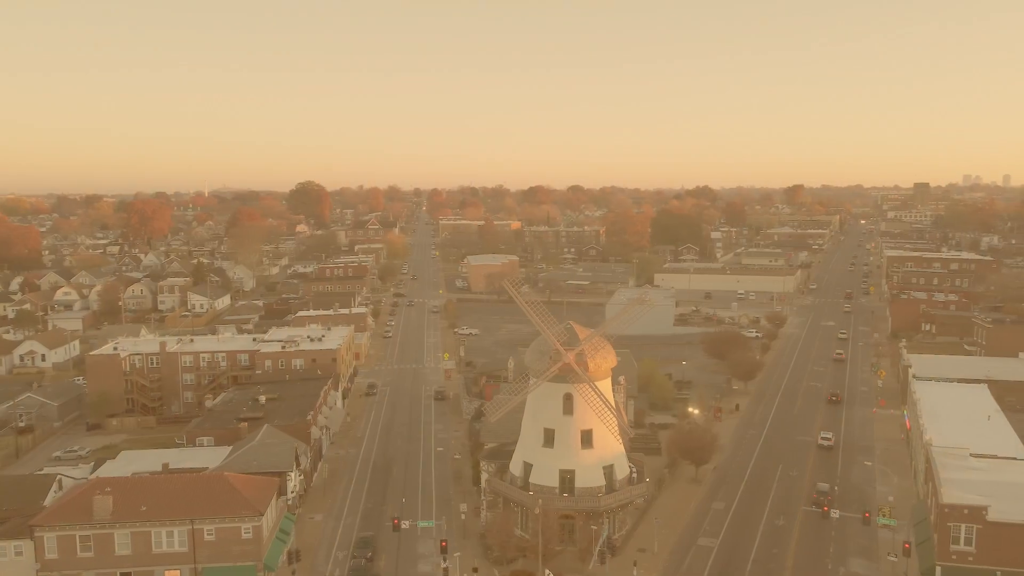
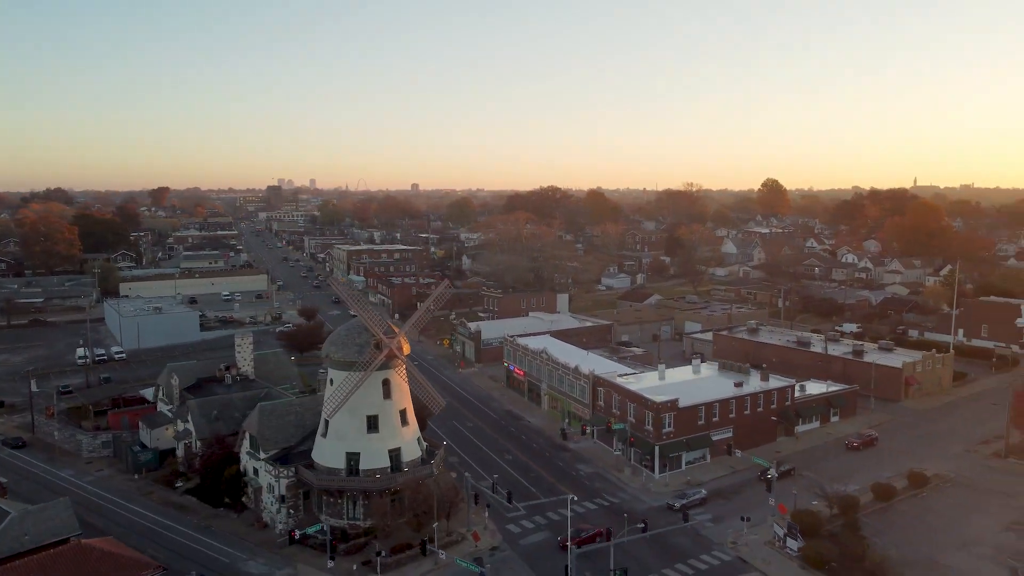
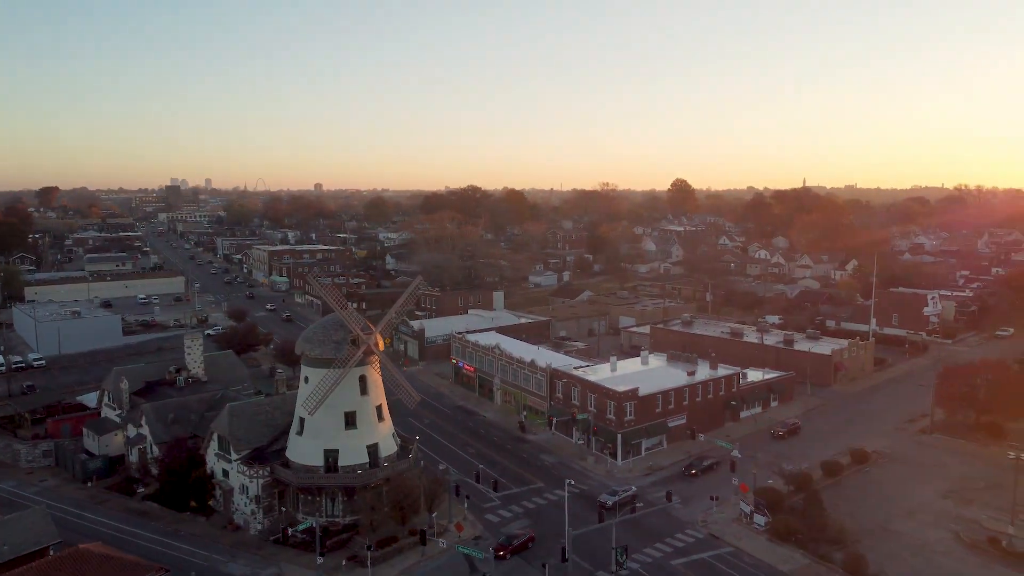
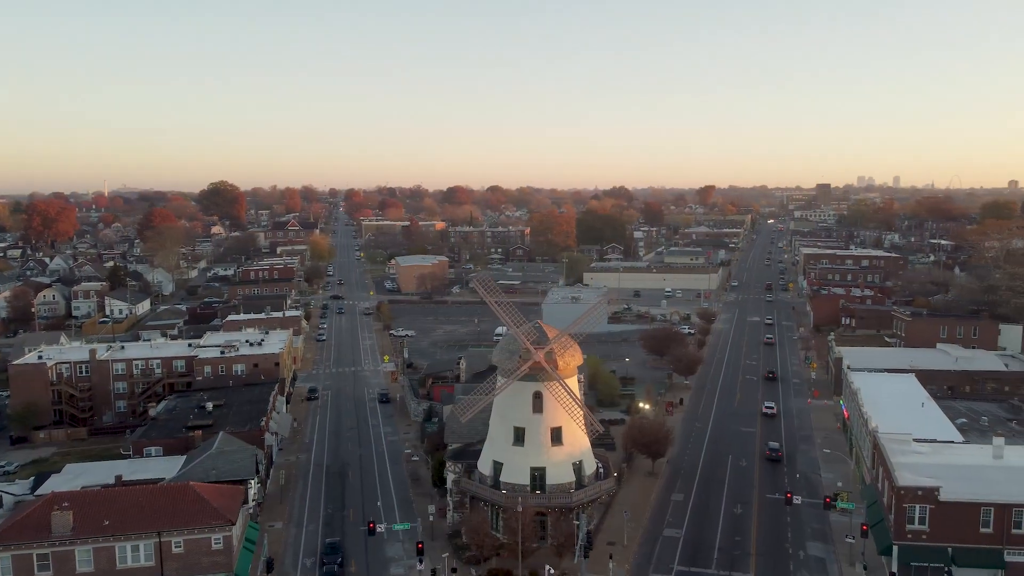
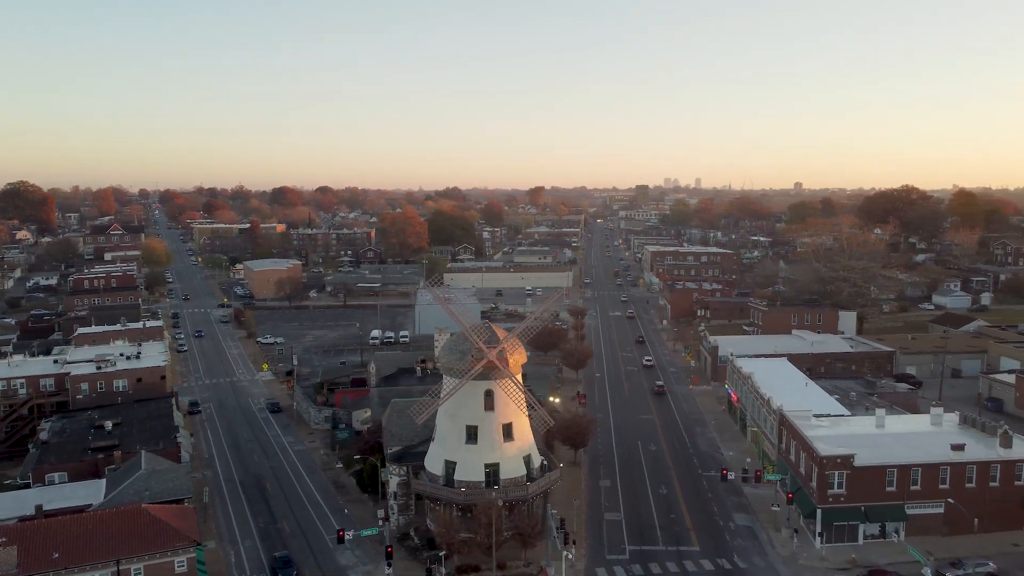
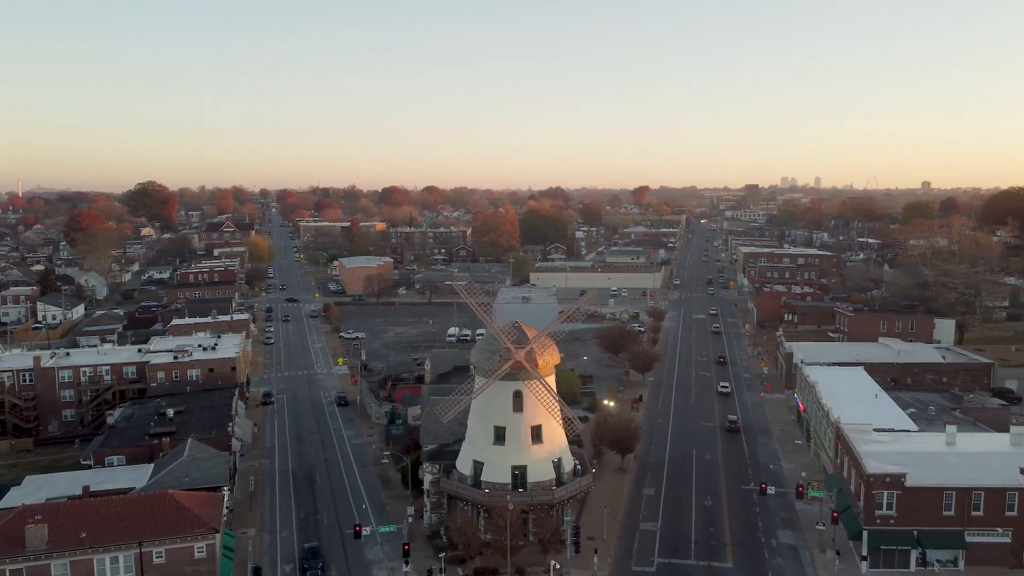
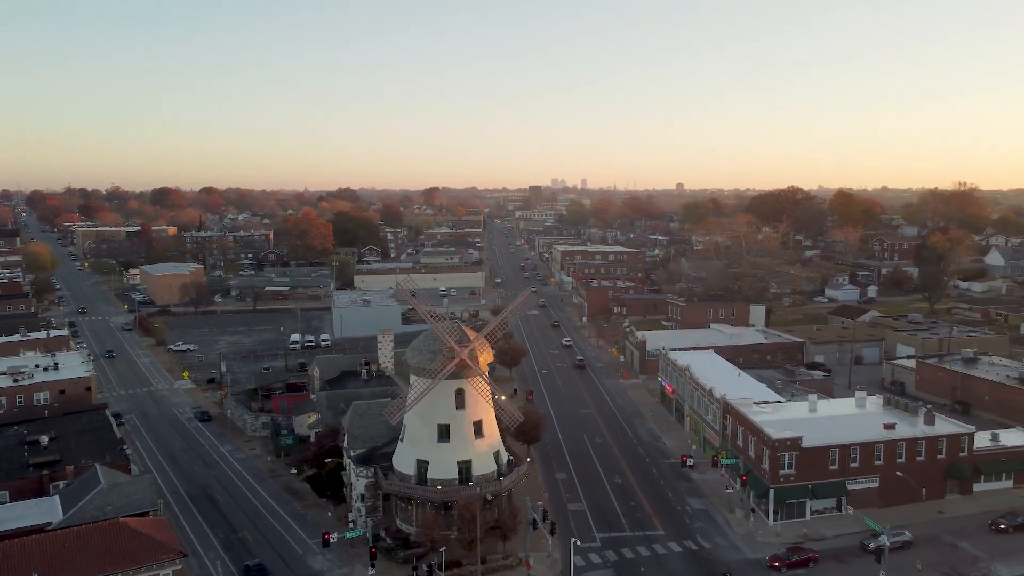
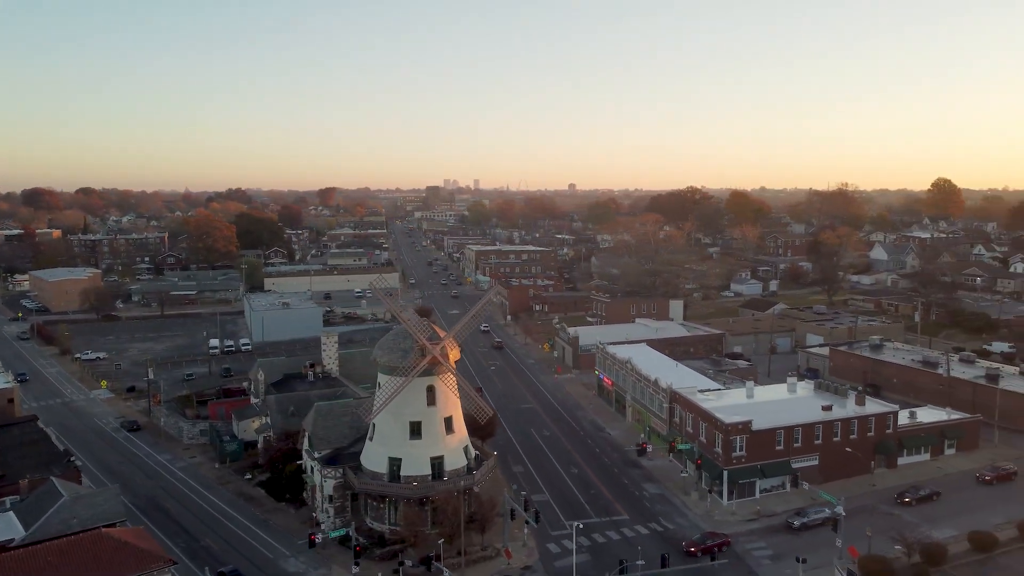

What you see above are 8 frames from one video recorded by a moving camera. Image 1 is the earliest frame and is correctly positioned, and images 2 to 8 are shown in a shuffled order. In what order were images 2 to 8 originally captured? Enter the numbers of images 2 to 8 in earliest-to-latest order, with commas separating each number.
4, 6, 5, 7, 8, 2, 3
